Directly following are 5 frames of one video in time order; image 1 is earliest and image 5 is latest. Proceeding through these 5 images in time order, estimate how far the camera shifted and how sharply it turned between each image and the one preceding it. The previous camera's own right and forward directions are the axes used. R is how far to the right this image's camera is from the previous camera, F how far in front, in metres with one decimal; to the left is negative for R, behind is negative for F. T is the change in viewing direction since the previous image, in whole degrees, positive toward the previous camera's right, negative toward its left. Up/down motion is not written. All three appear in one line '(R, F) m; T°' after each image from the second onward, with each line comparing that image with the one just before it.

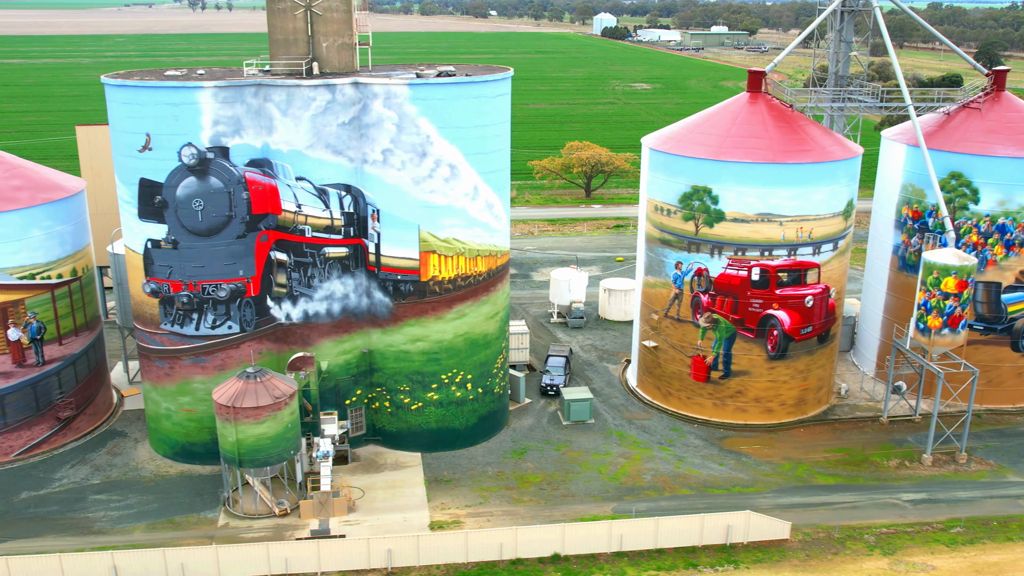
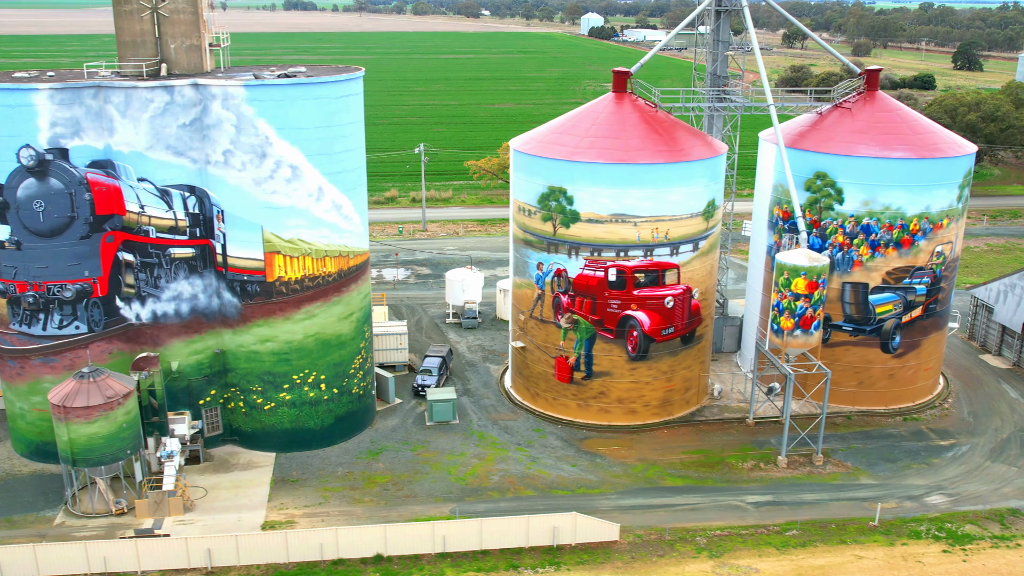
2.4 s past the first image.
(+3.9, 0.0) m; -1°
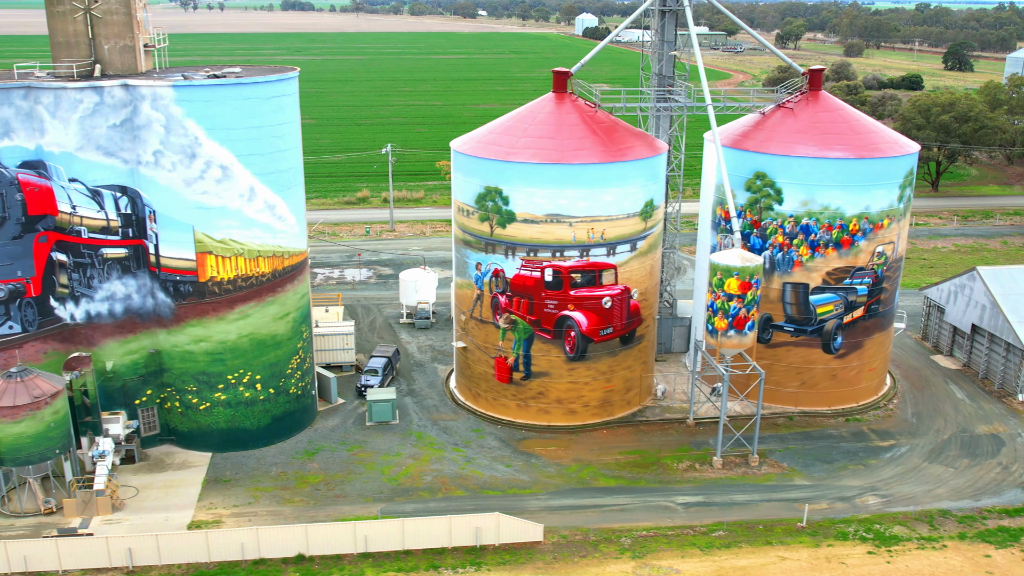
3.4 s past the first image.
(+1.7, 0.0) m; -1°
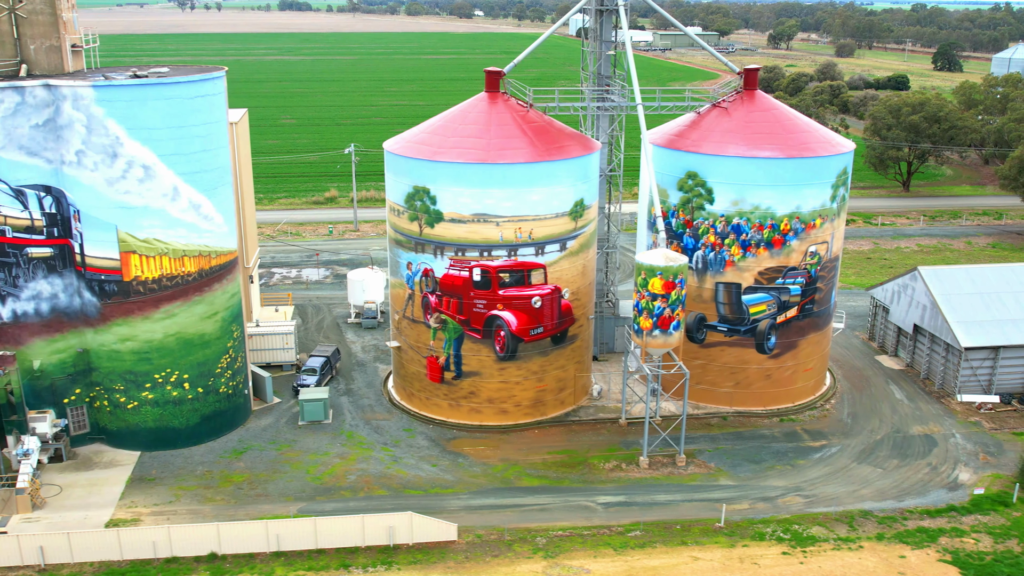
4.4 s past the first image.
(+1.9, 0.0) m; -1°
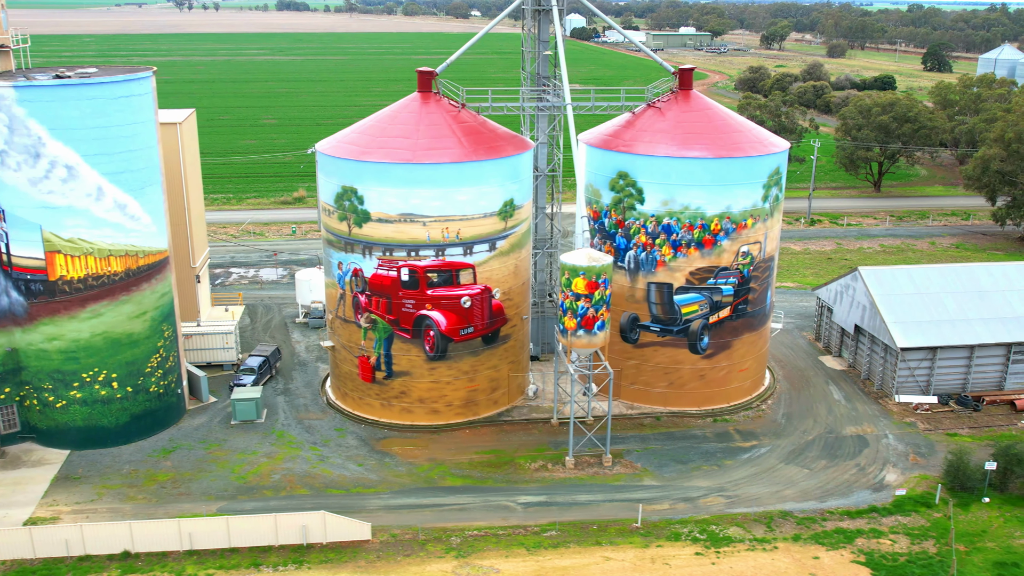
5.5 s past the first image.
(+2.0, 0.0) m; -1°
